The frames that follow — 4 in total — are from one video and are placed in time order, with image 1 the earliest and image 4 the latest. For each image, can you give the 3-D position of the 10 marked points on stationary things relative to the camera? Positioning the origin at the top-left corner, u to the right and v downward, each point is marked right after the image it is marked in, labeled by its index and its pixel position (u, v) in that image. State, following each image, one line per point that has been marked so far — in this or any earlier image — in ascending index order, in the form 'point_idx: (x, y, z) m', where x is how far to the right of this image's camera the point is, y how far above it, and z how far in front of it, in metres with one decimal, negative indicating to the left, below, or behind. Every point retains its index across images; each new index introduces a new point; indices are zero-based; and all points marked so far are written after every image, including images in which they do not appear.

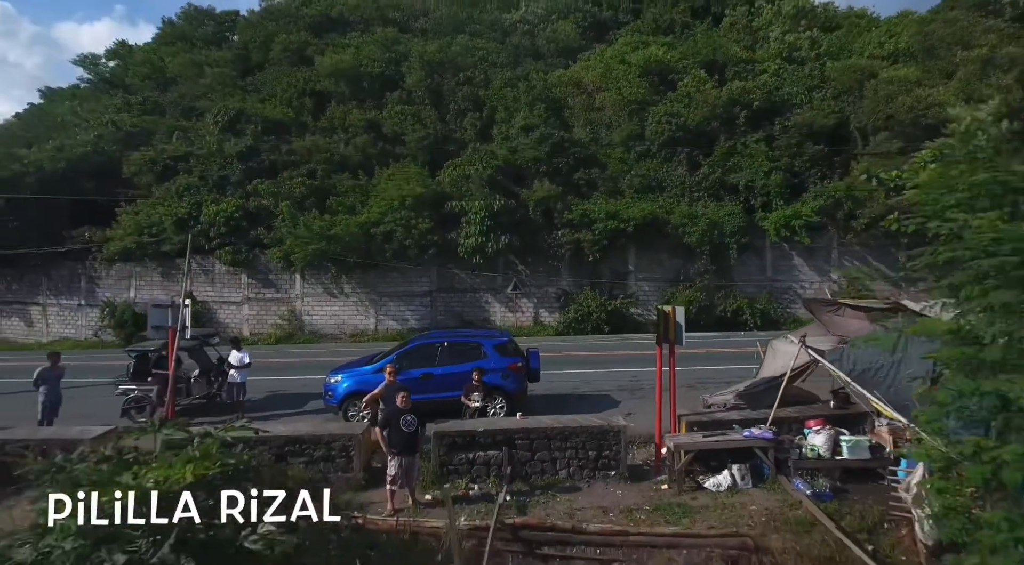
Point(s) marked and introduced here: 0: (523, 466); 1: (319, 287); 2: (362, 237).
0: (+0.1, -1.6, +5.7) m
1: (-5.1, -0.1, +17.4) m
2: (-3.9, +1.2, +17.0) m
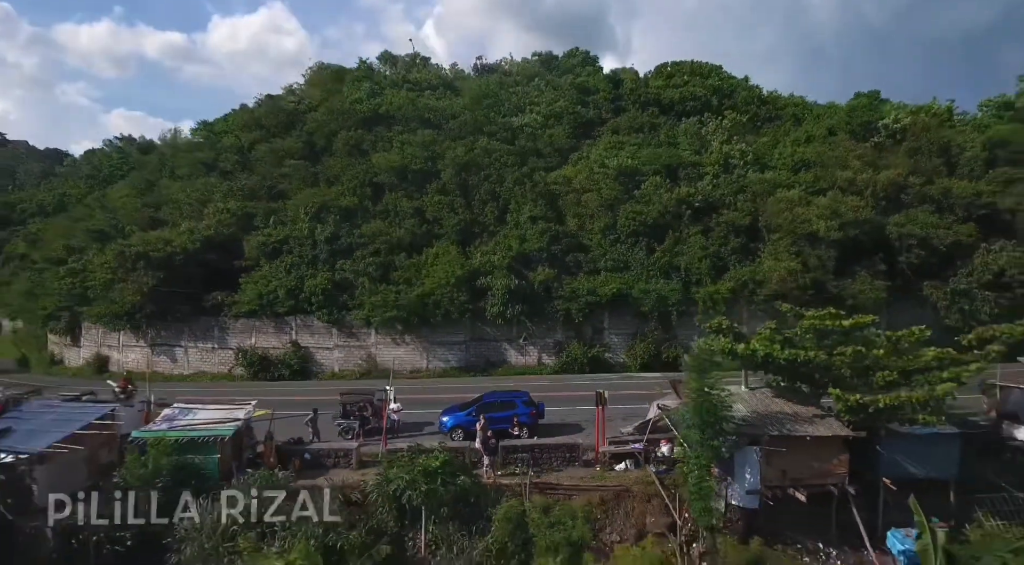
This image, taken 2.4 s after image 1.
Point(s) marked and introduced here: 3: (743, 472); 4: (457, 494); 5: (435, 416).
0: (+0.5, -3.6, +13.2) m
1: (-4.7, -2.1, +24.9) m
2: (-3.5, -0.8, +24.5) m
3: (+4.0, -3.3, +11.3) m
4: (-0.9, -3.8, +11.4) m
5: (-2.0, -3.5, +16.8) m
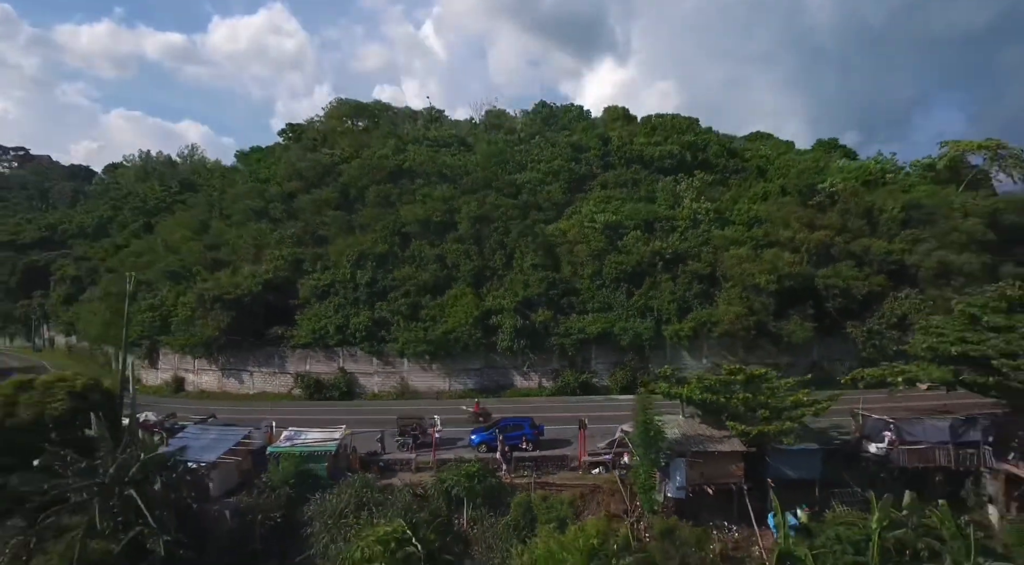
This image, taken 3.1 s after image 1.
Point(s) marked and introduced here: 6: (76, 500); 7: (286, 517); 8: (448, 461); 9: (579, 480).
0: (+0.8, -5.4, +19.2) m
1: (-4.5, -3.9, +30.9) m
2: (-3.2, -2.6, +30.5) m
3: (+4.3, -5.1, +17.3) m
4: (-0.7, -5.6, +17.4) m
5: (-1.7, -5.3, +22.9) m
6: (-10.0, -5.1, +15.1) m
7: (-6.0, -6.2, +17.4) m
8: (-1.8, -5.3, +19.1) m
9: (+1.9, -5.6, +18.5) m
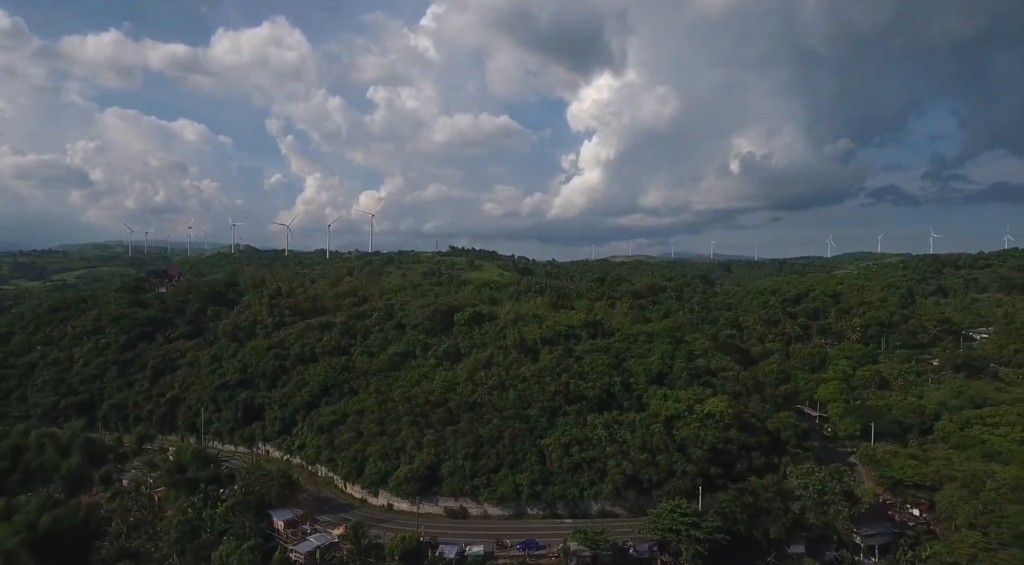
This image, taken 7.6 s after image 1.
0: (+2.7, -29.2, +69.1) m
1: (-2.6, -27.6, +80.8) m
2: (-1.4, -26.3, +80.4) m
3: (+6.2, -28.9, +67.3) m
4: (+1.2, -29.4, +67.4) m
5: (+0.2, -29.1, +72.8) m
6: (-8.1, -28.8, +65.0) m
7: (-4.1, -30.0, +67.3) m
8: (+0.1, -29.1, +69.0) m
9: (+3.8, -29.4, +68.4) m
